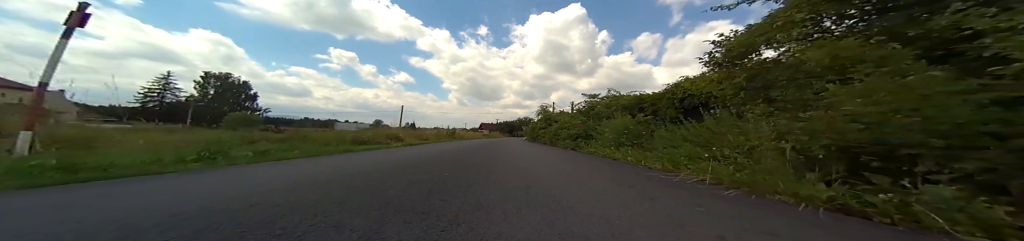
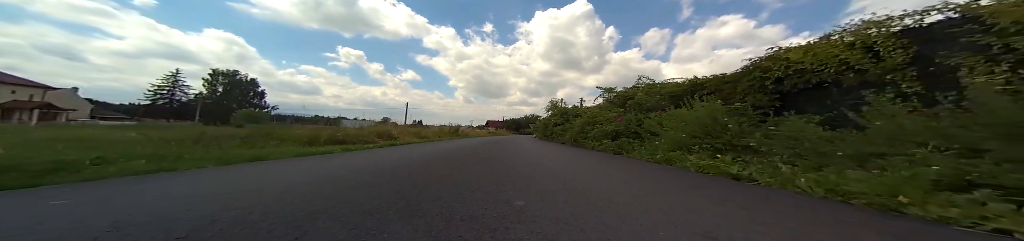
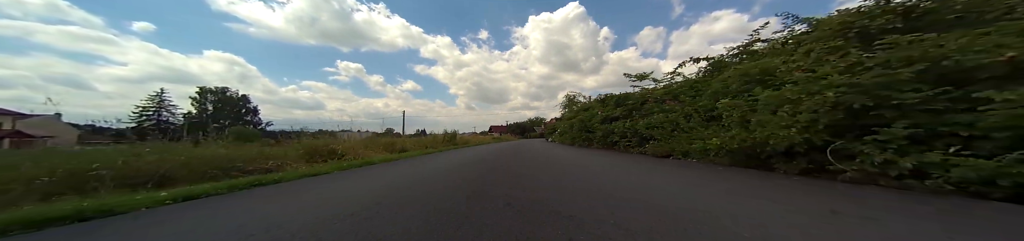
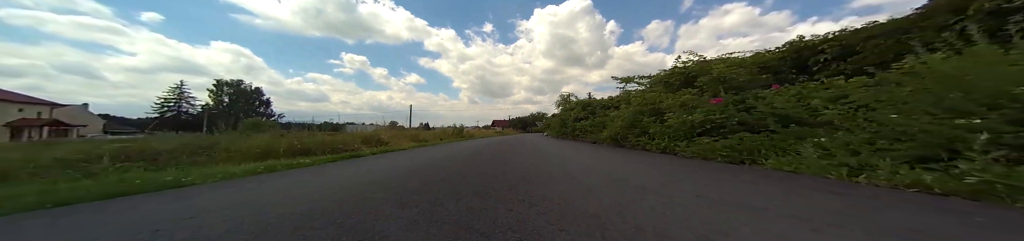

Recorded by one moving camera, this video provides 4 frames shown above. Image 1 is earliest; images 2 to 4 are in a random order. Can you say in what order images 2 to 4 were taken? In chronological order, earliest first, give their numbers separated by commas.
2, 4, 3
